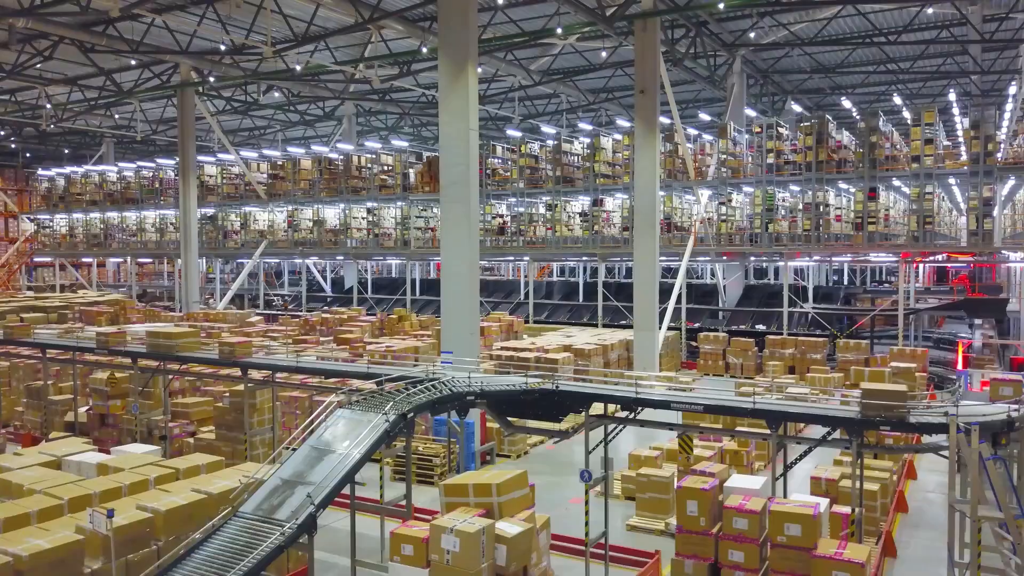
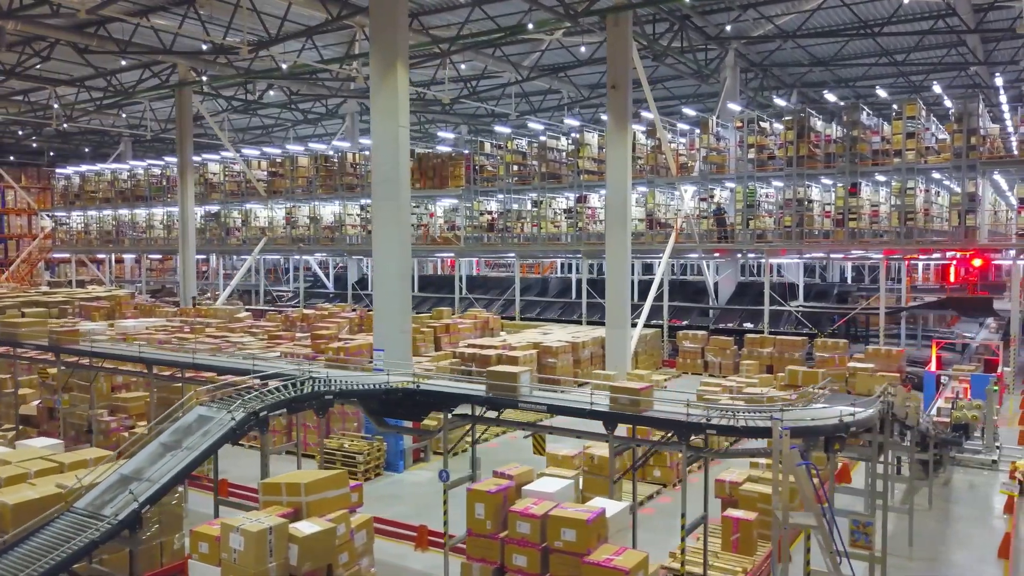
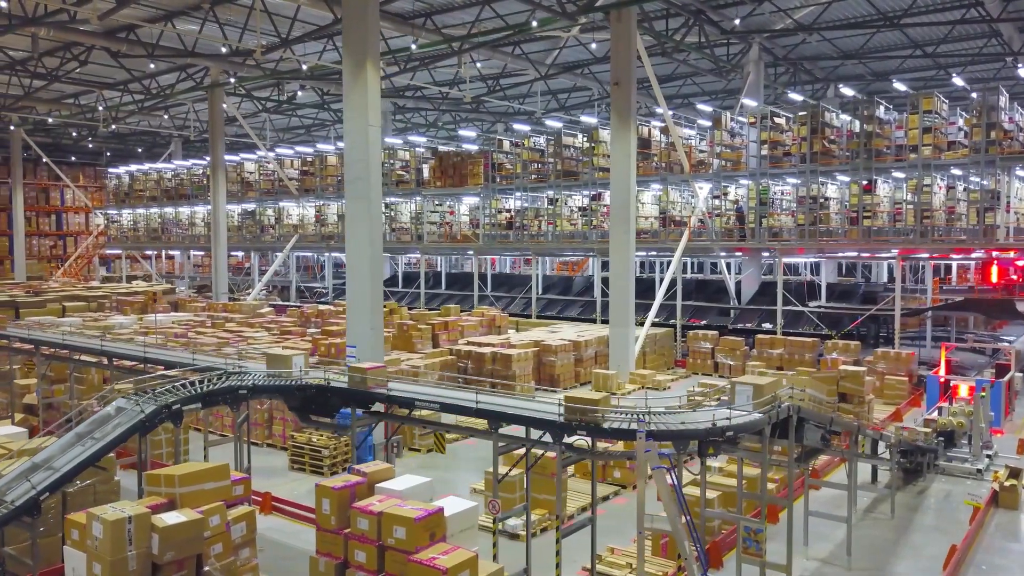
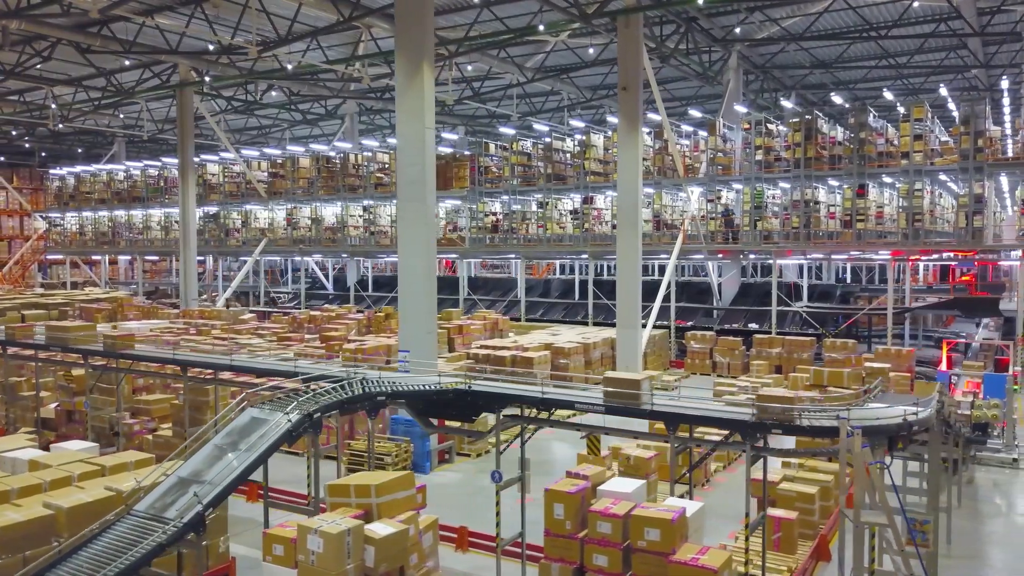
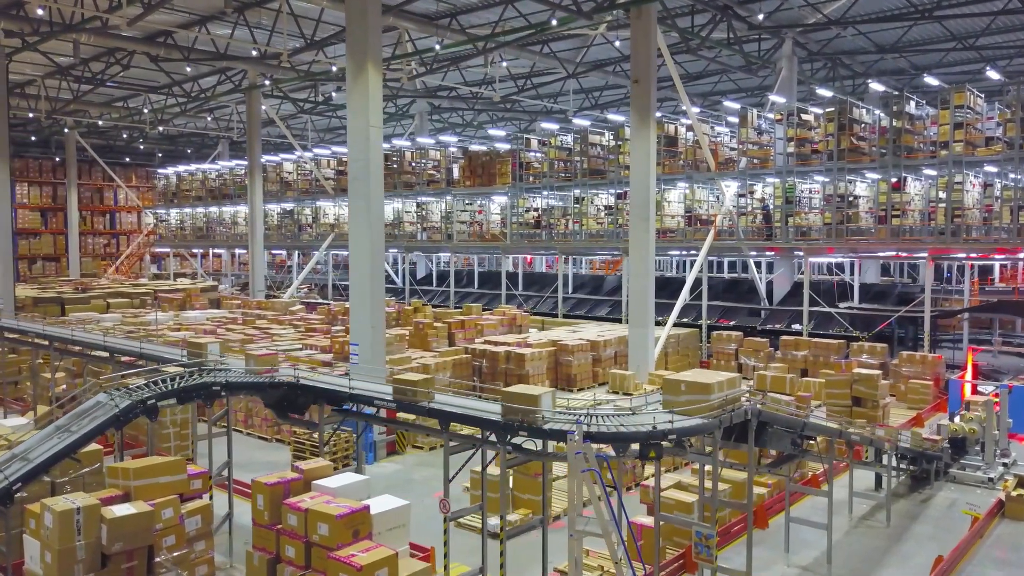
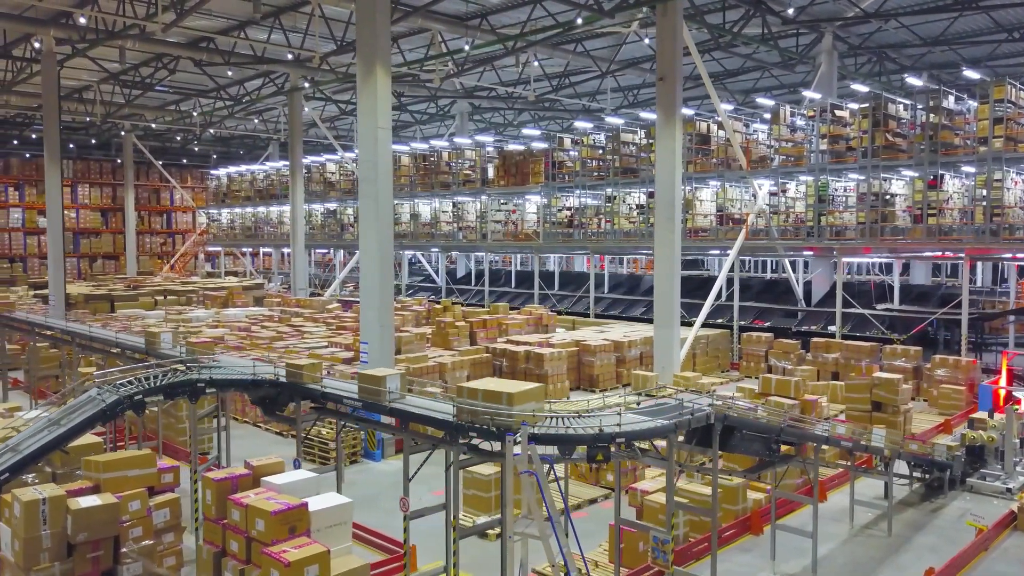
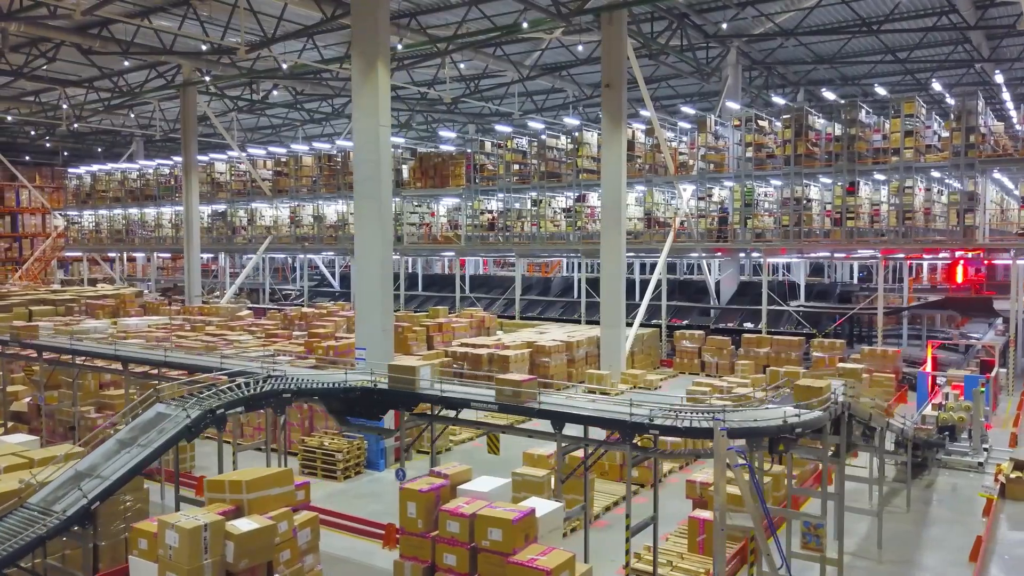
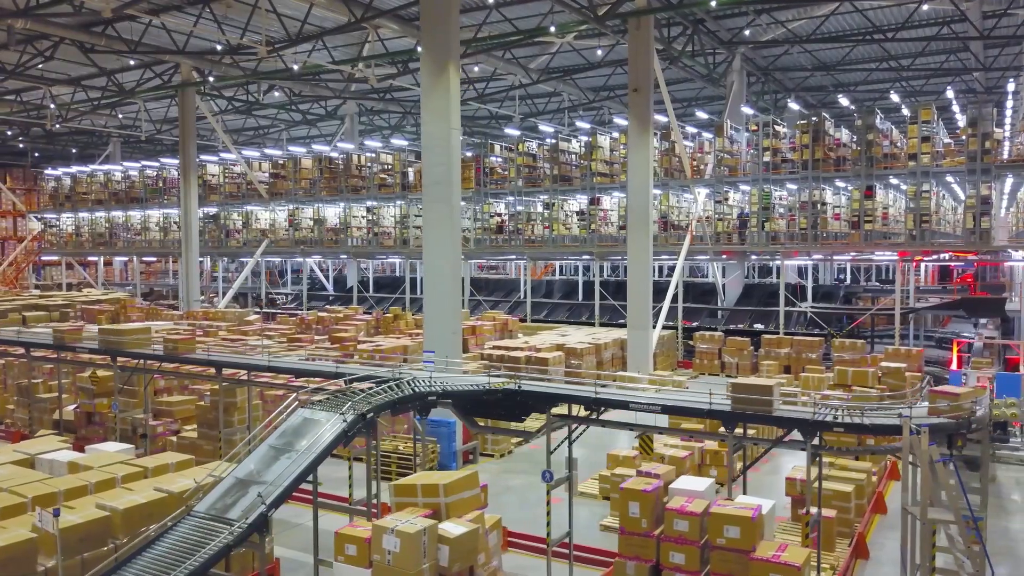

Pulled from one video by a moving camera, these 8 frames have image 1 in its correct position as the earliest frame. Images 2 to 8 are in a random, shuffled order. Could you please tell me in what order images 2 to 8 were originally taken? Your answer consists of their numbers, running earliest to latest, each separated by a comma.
8, 4, 2, 7, 3, 5, 6
